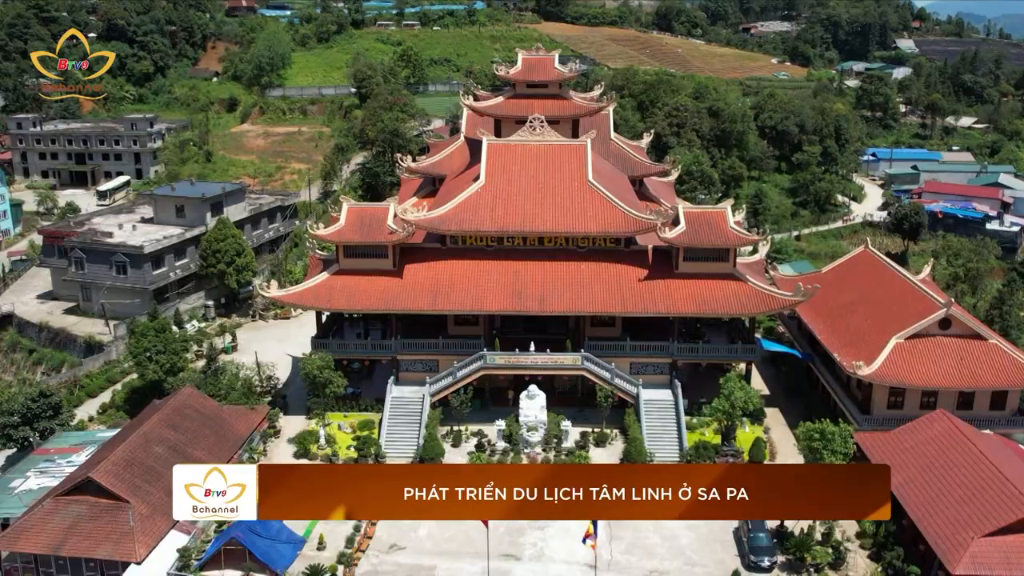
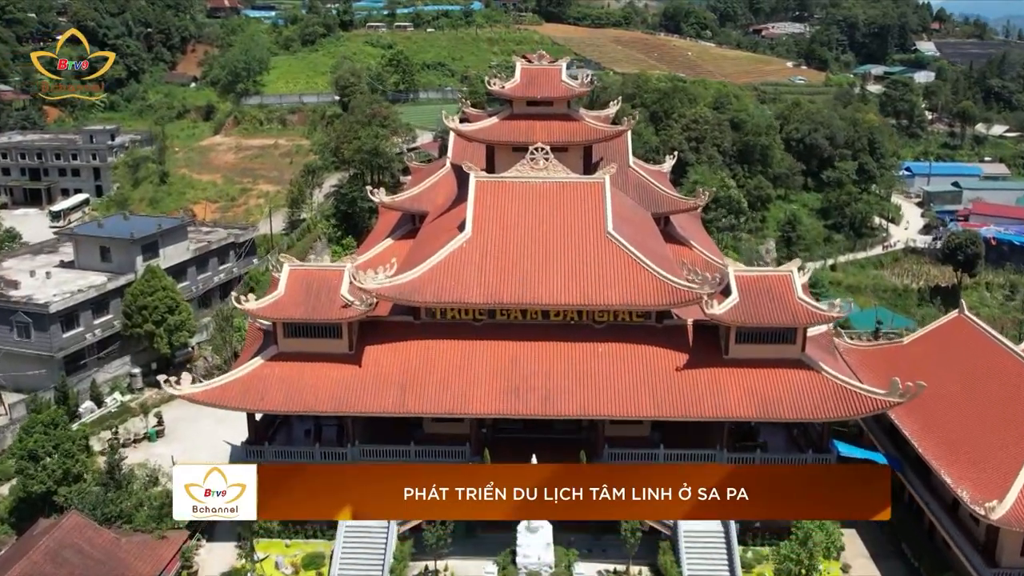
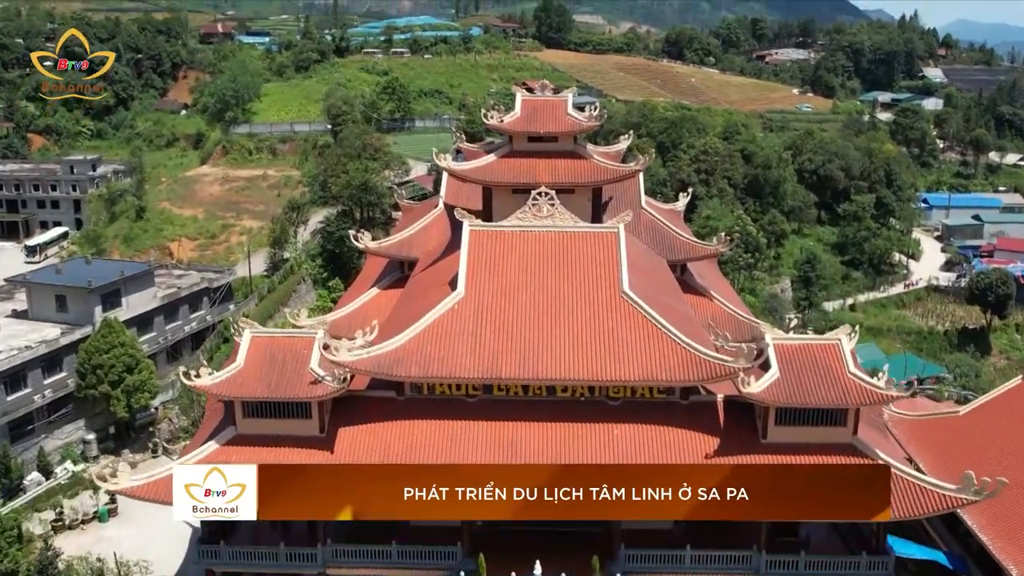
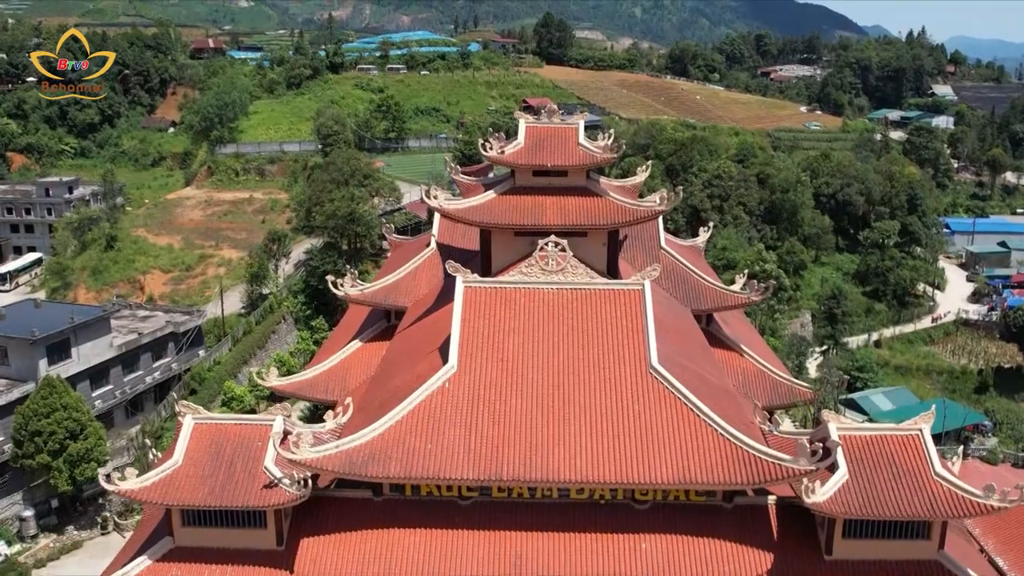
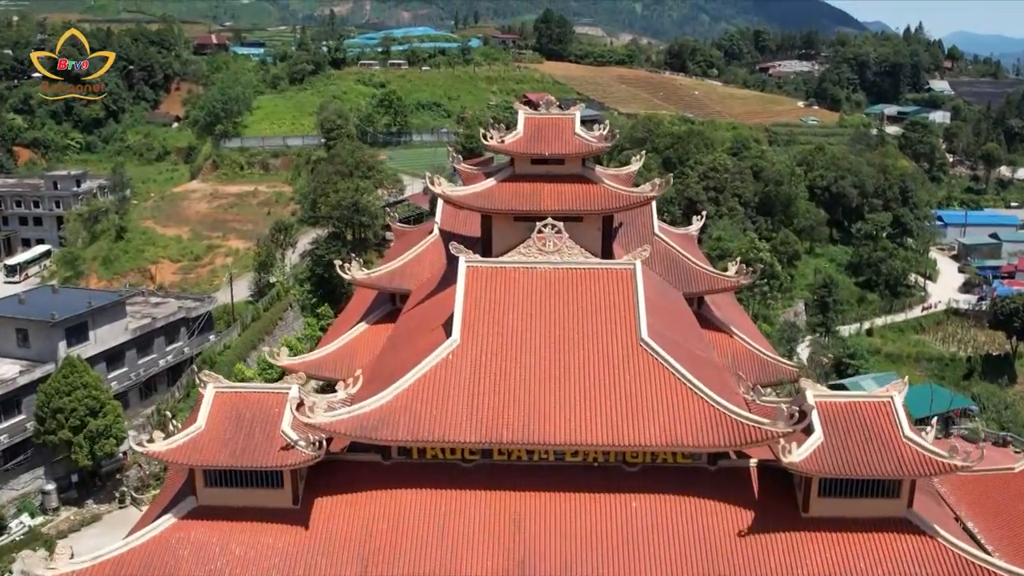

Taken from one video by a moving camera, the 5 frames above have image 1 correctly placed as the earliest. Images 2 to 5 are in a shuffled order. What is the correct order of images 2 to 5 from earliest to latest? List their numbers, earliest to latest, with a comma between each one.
2, 3, 5, 4
